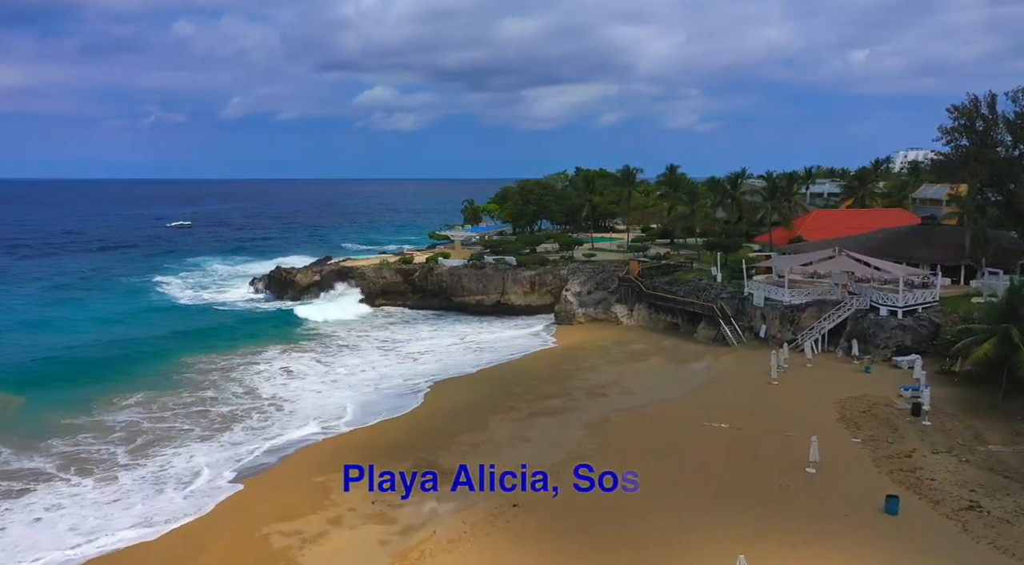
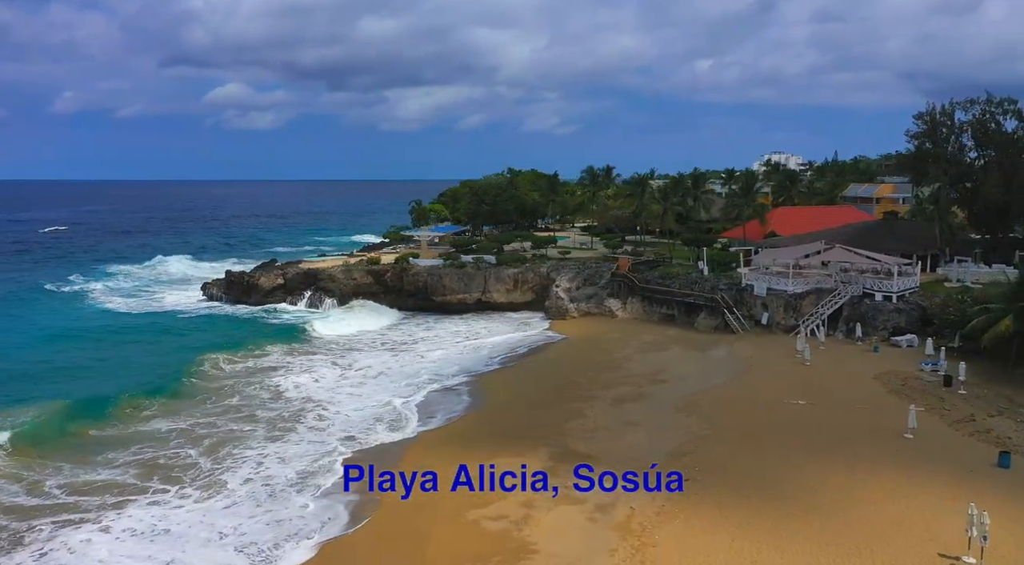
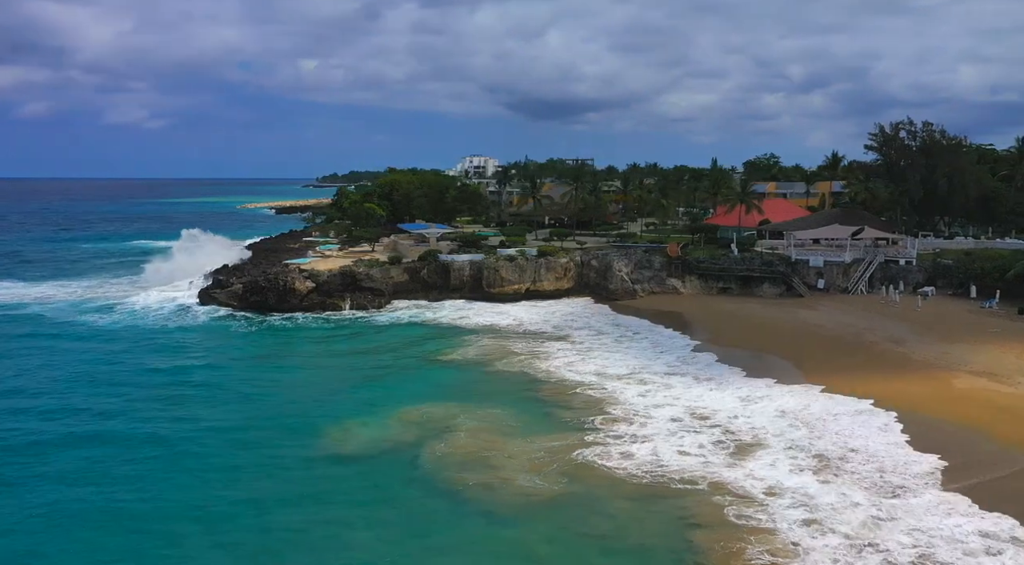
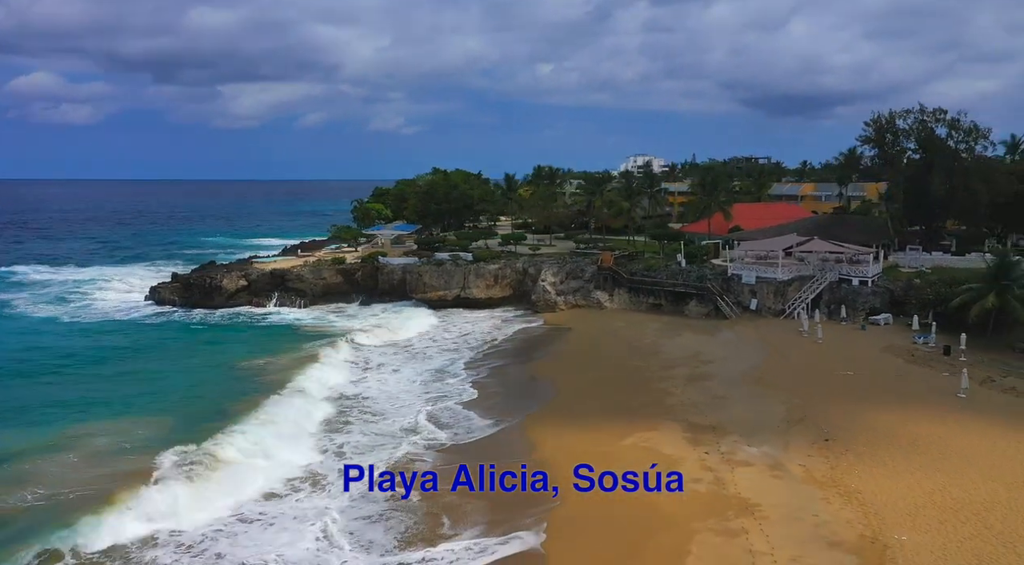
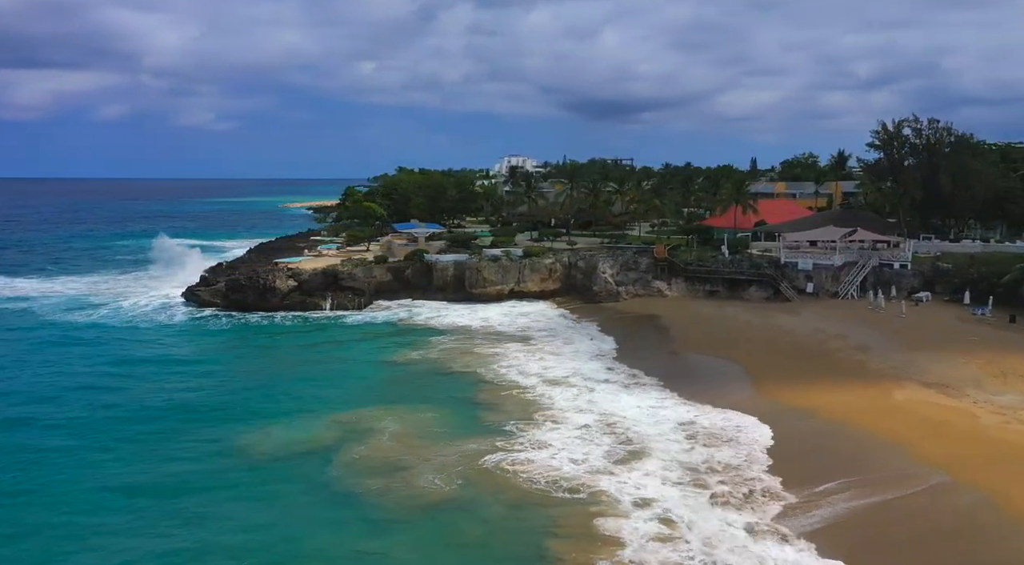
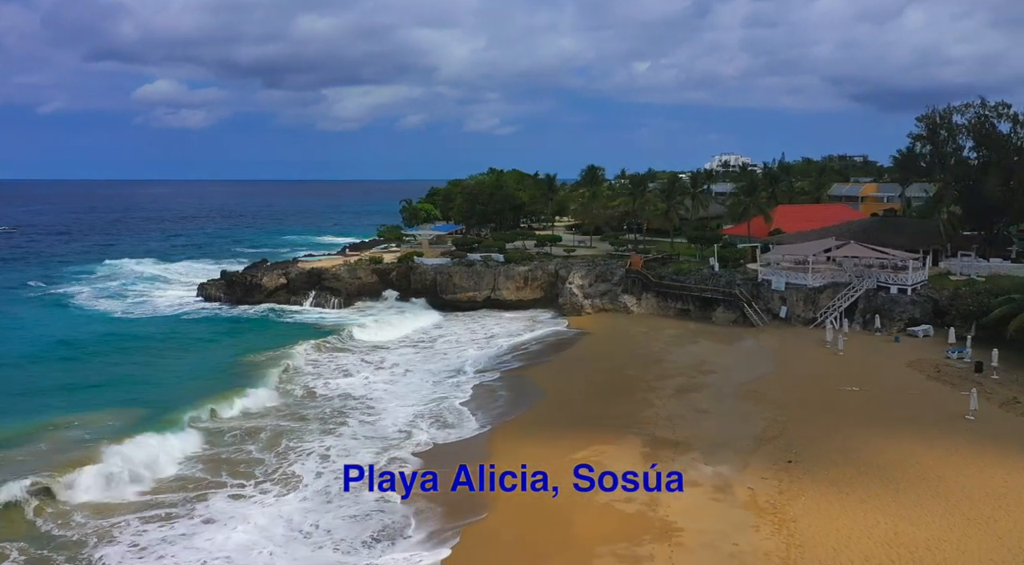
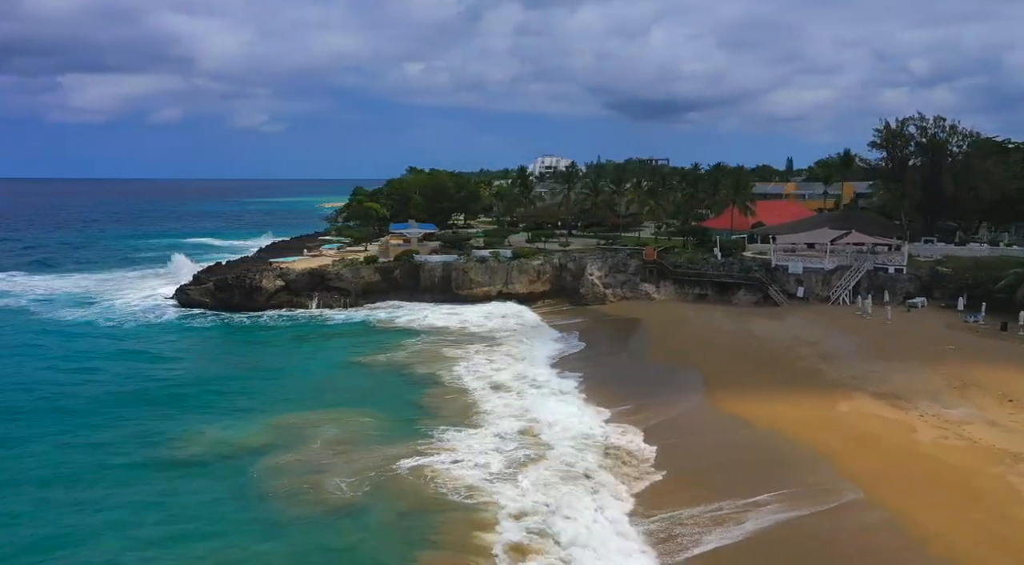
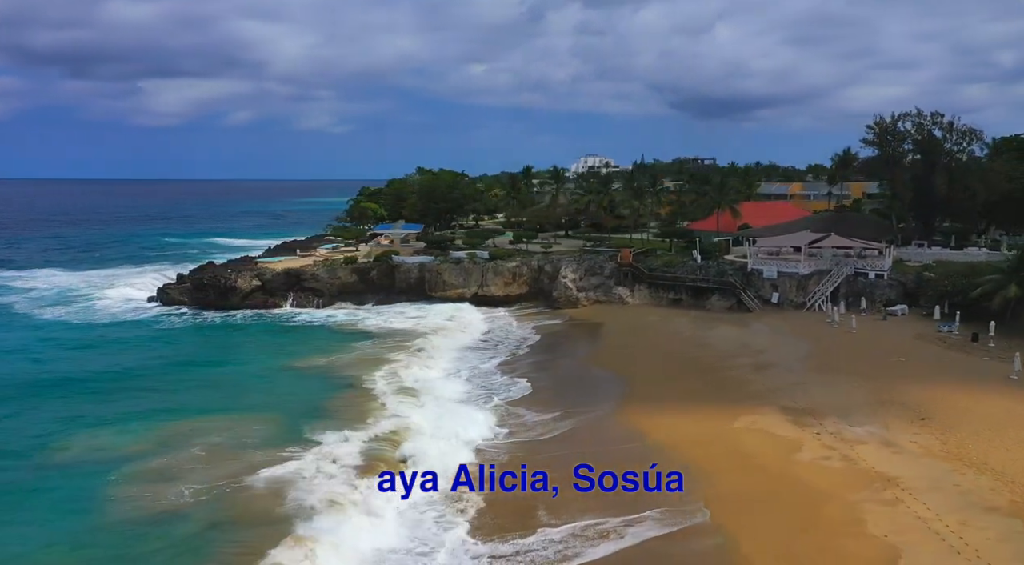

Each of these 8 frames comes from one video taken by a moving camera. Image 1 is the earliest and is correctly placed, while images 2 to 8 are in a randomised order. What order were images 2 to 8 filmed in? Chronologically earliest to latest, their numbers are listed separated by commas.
2, 6, 4, 8, 7, 5, 3
